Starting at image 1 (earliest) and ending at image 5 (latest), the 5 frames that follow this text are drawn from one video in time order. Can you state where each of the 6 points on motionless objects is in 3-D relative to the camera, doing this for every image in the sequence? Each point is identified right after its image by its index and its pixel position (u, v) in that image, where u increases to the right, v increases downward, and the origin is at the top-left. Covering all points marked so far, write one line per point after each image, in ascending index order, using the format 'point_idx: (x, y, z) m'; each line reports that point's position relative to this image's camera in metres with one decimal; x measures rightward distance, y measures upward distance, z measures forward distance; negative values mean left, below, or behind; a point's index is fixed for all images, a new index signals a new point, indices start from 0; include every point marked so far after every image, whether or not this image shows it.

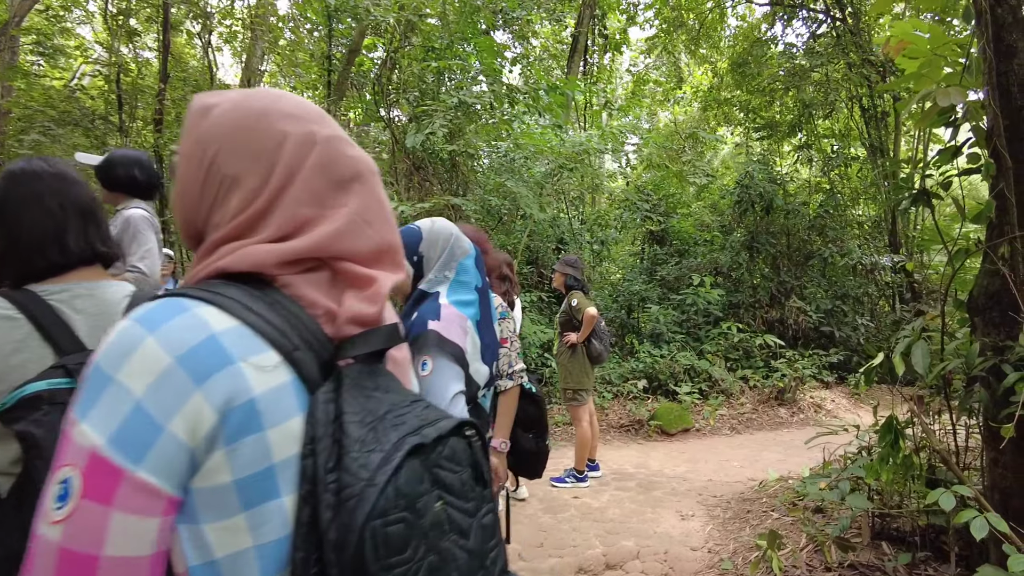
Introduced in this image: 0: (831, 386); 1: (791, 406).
0: (+3.1, -0.9, +6.4) m
1: (+2.4, -1.0, +5.6) m
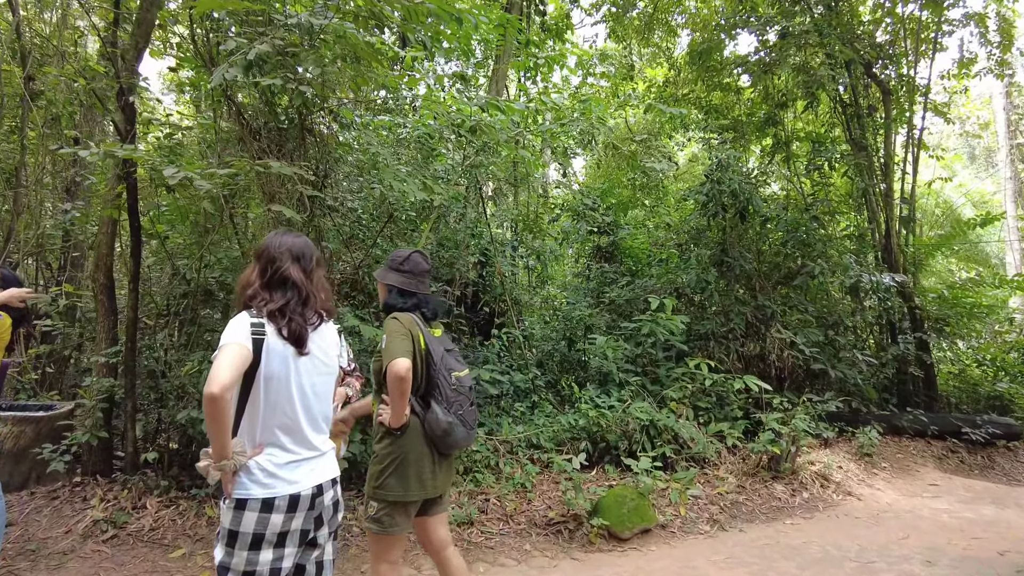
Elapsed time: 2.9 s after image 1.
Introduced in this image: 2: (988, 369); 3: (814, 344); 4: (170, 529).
0: (+2.3, -1.1, +4.8) m
1: (+1.7, -1.1, +4.0) m
2: (+4.8, -0.8, +6.7) m
3: (+2.6, -0.5, +5.7) m
4: (-1.5, -1.1, +3.0) m
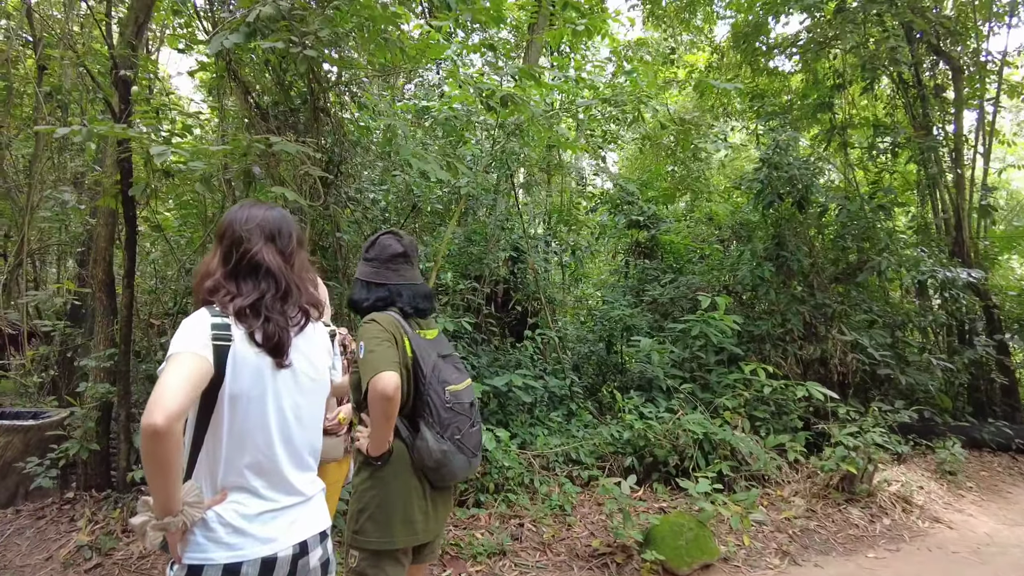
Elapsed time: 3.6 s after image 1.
0: (+2.5, -1.1, +4.3) m
1: (+1.9, -1.1, +3.5) m
2: (+5.1, -0.8, +6.1) m
3: (+2.9, -0.5, +5.2) m
4: (-1.4, -1.1, +2.7) m
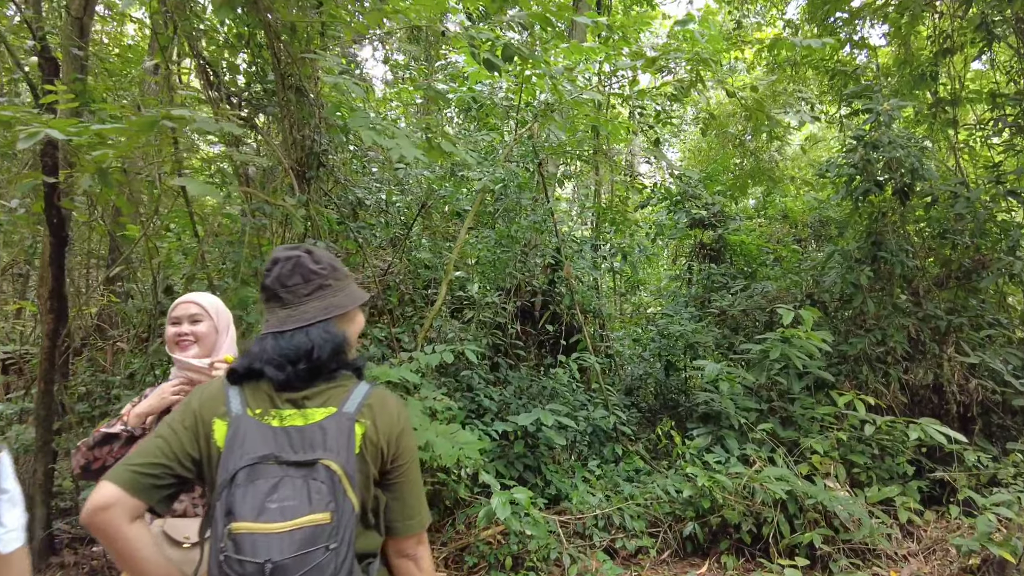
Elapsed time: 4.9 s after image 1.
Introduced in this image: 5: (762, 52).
0: (+2.7, -1.2, +3.3) m
1: (+2.0, -1.2, +2.6) m
2: (+5.4, -0.8, +4.8) m
3: (+3.1, -0.5, +4.1) m
4: (-1.4, -1.2, +2.0) m
5: (+2.6, +2.5, +7.0) m
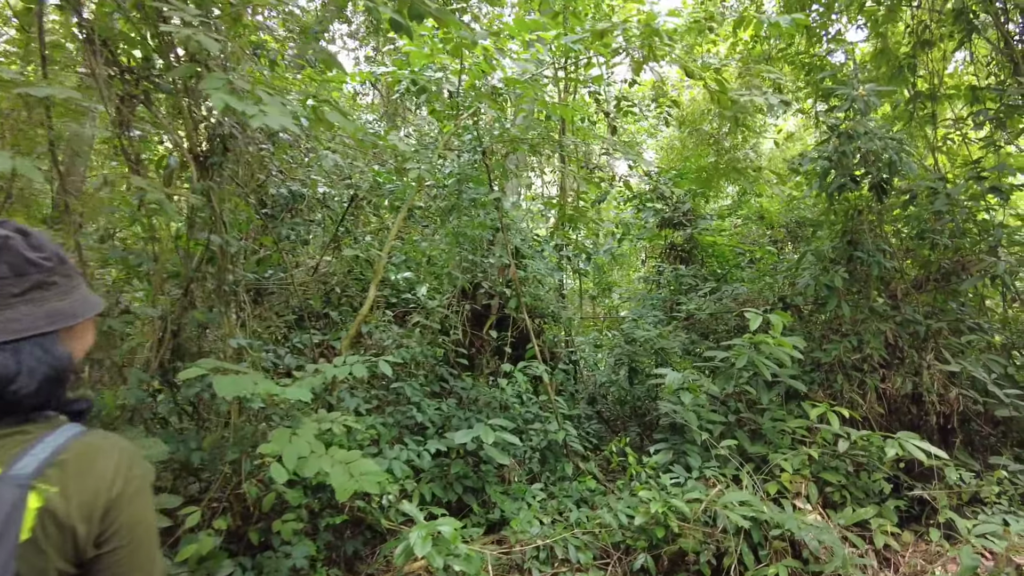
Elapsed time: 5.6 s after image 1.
0: (+2.4, -1.2, +3.0) m
1: (+1.7, -1.2, +2.3) m
2: (+5.1, -0.8, +4.6) m
3: (+2.8, -0.5, +3.9) m
4: (-1.6, -1.2, +1.7) m
5: (+2.3, +2.5, +6.8) m
